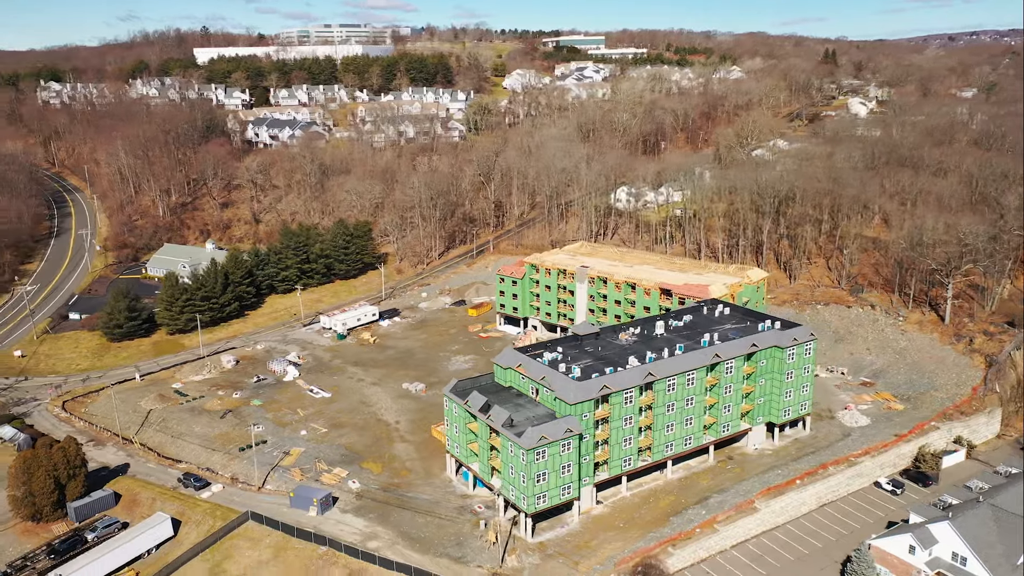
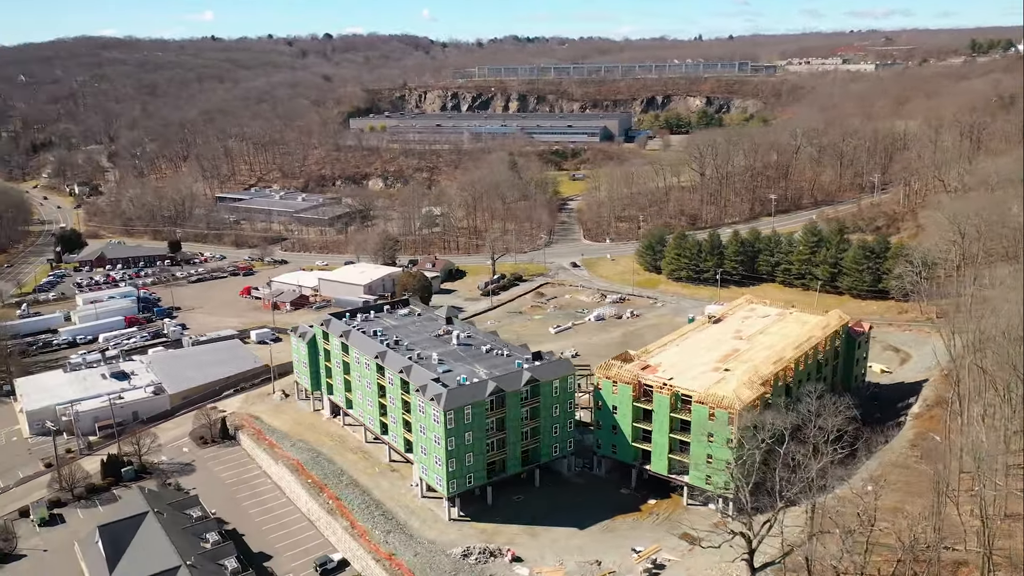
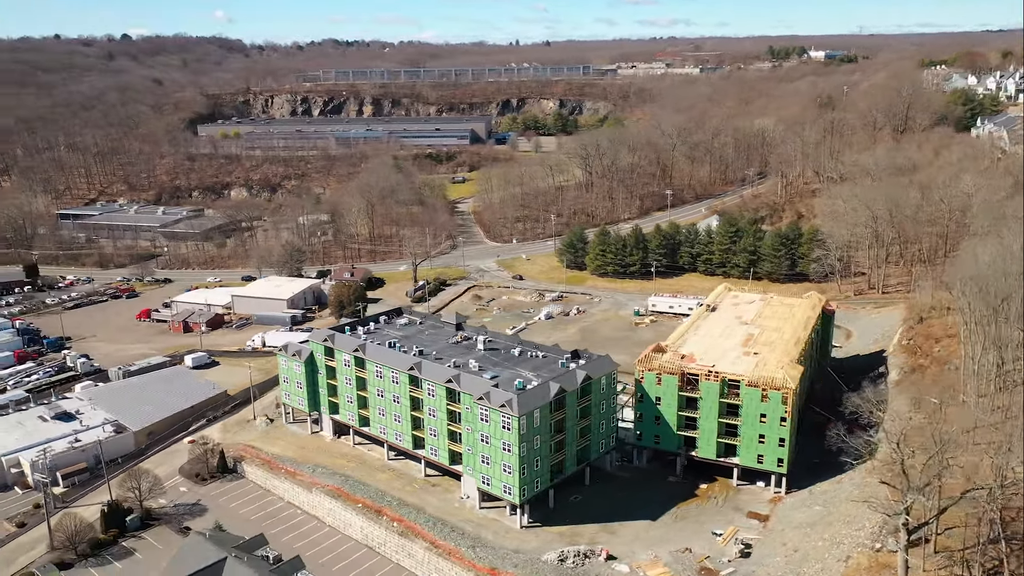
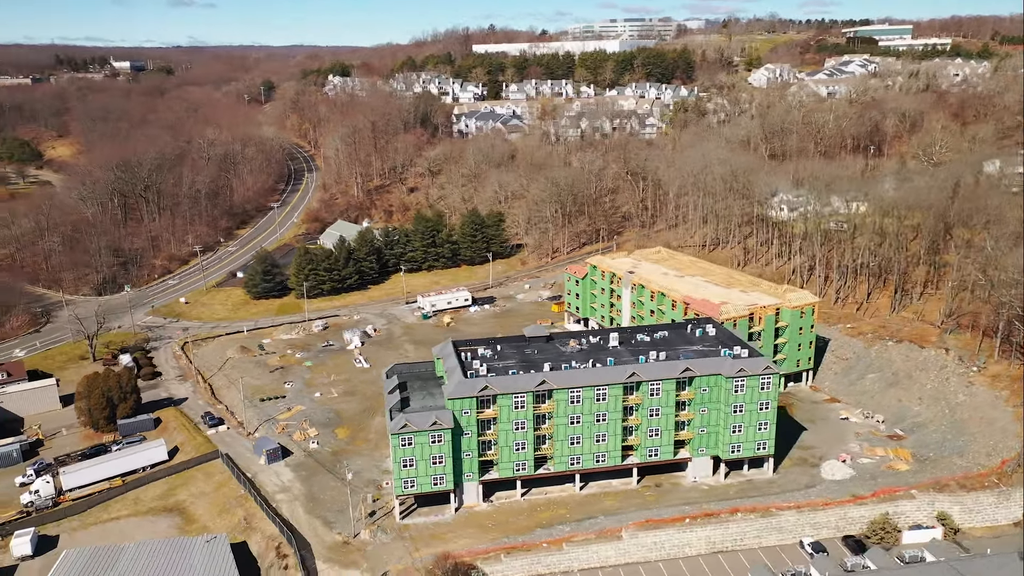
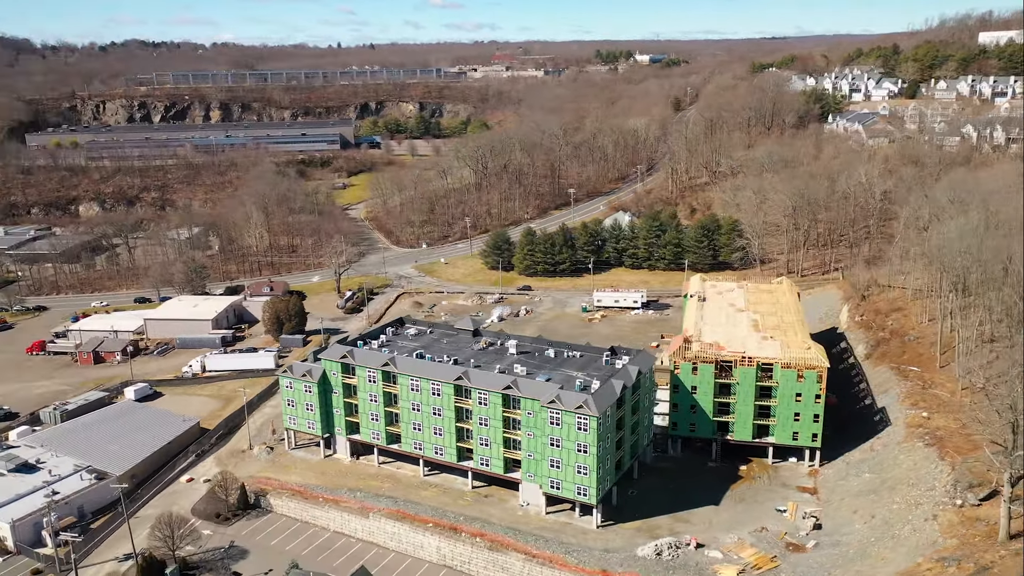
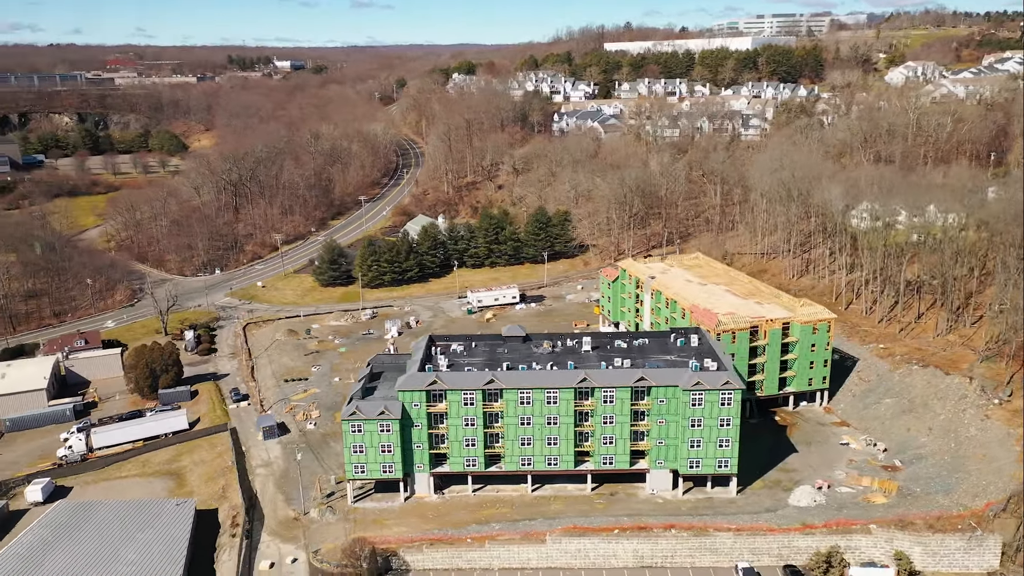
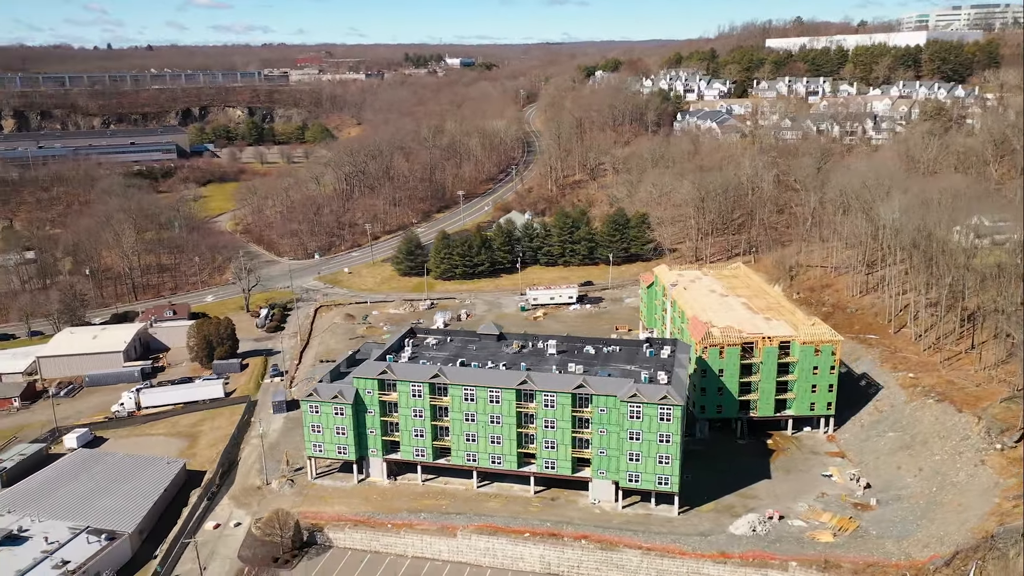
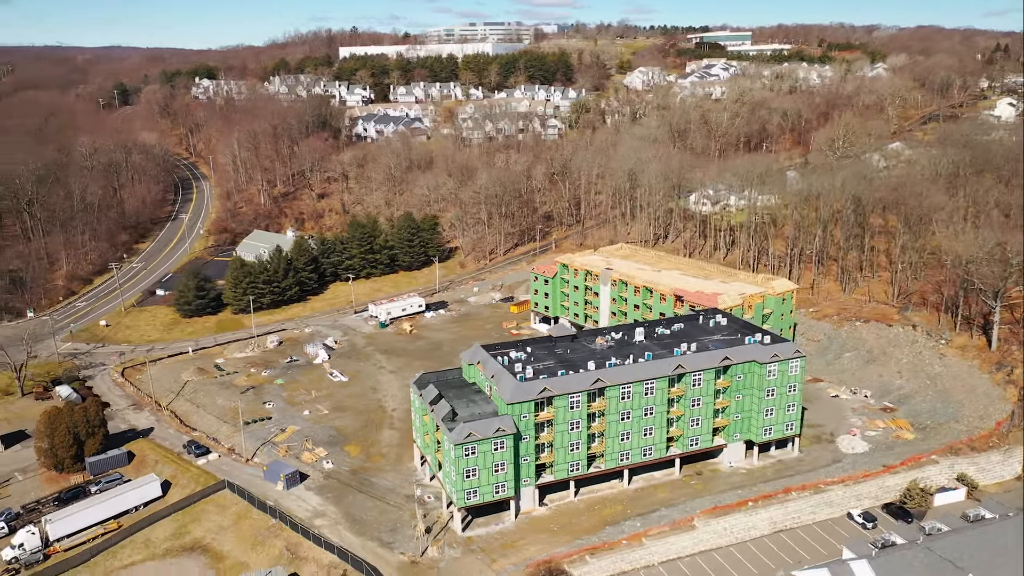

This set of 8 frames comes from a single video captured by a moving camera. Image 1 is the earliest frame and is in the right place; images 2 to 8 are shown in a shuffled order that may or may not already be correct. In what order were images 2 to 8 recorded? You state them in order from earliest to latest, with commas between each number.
8, 4, 6, 7, 5, 3, 2
